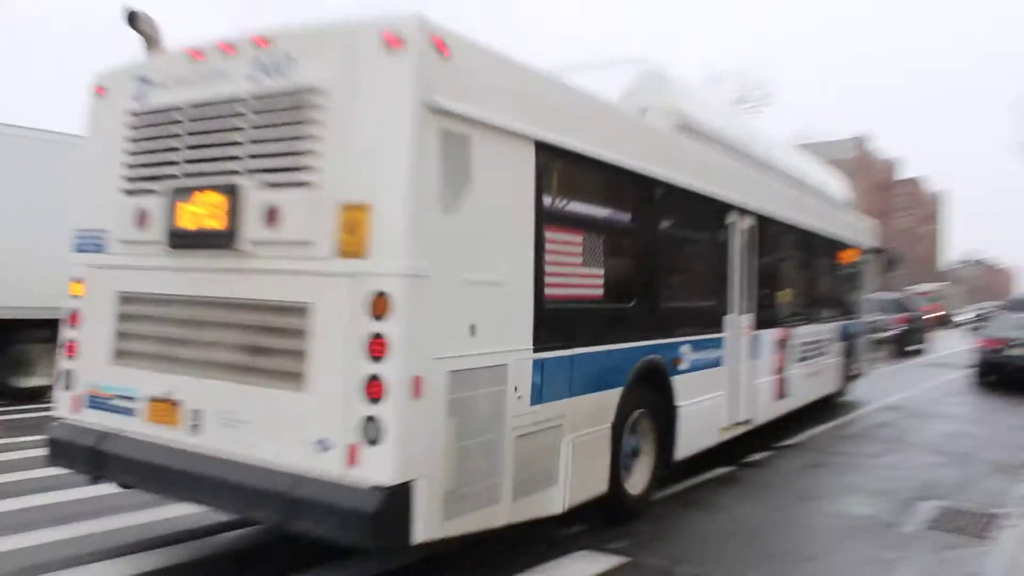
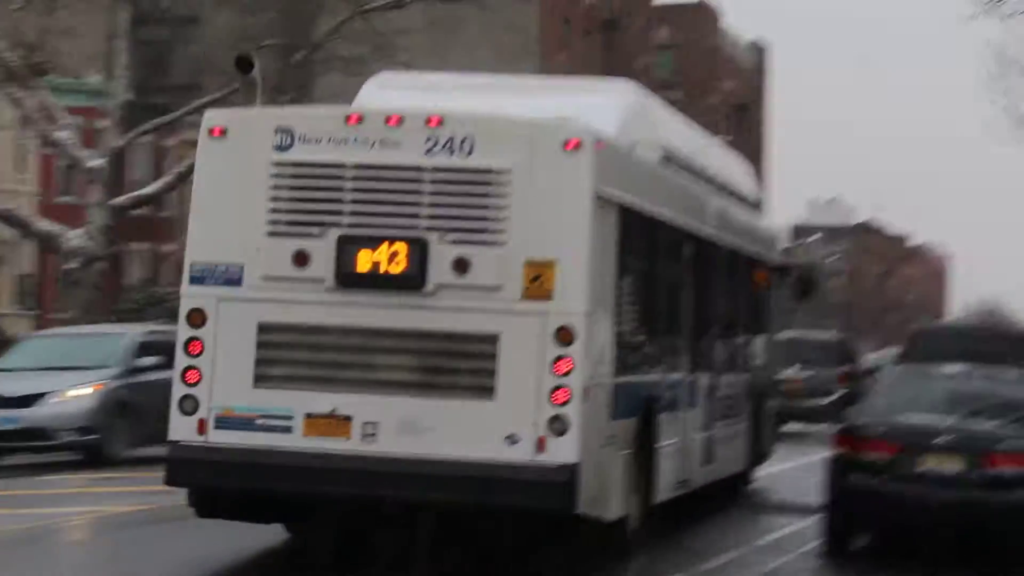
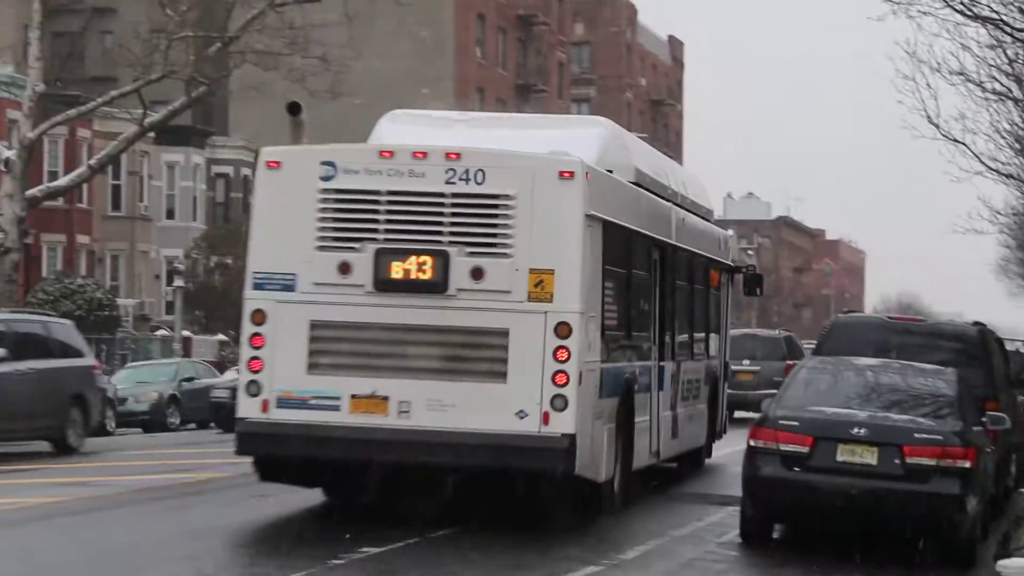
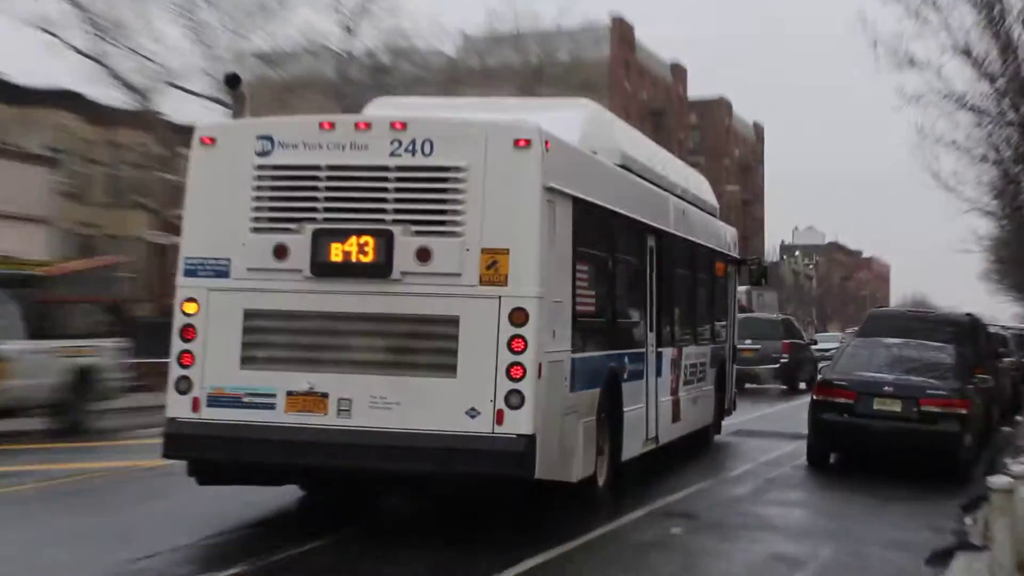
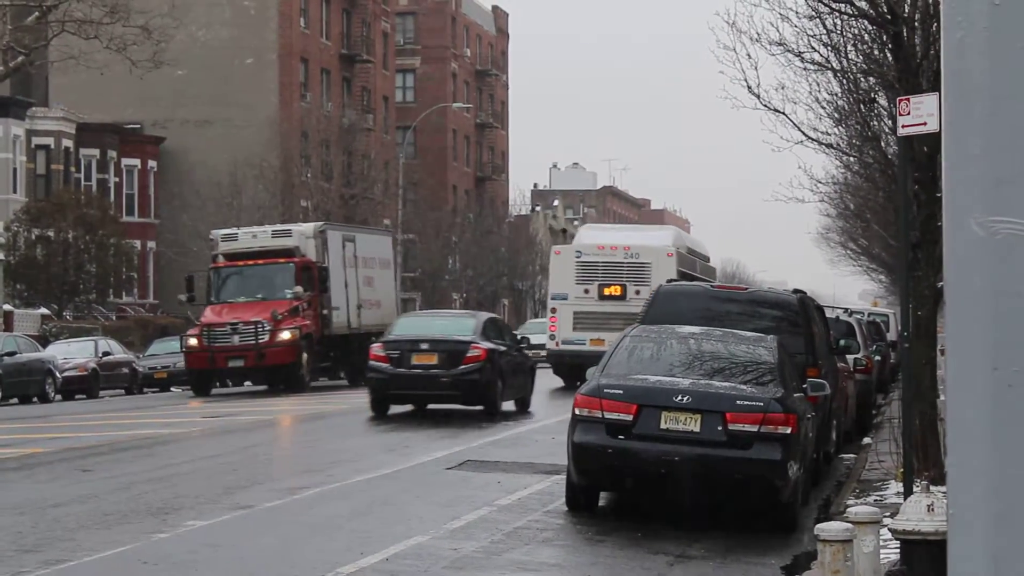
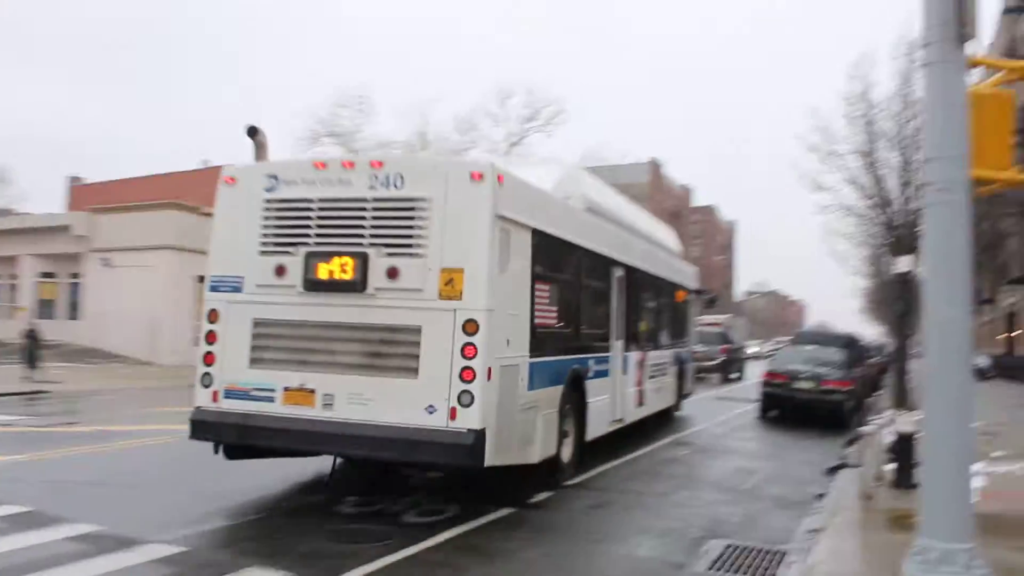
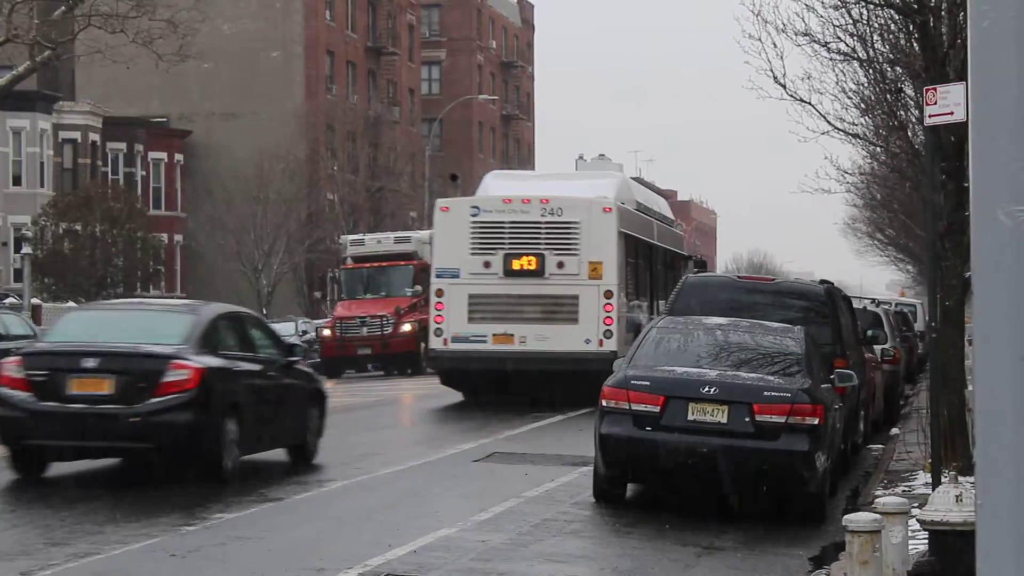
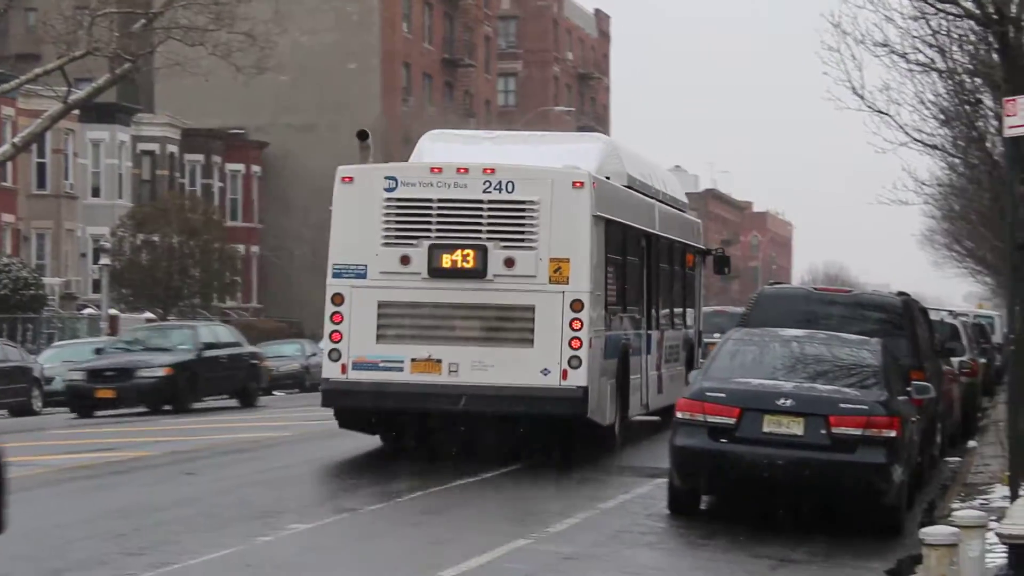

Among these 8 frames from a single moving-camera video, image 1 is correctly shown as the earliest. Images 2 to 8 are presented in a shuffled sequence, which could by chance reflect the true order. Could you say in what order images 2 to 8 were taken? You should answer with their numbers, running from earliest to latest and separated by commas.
6, 4, 2, 3, 8, 7, 5
